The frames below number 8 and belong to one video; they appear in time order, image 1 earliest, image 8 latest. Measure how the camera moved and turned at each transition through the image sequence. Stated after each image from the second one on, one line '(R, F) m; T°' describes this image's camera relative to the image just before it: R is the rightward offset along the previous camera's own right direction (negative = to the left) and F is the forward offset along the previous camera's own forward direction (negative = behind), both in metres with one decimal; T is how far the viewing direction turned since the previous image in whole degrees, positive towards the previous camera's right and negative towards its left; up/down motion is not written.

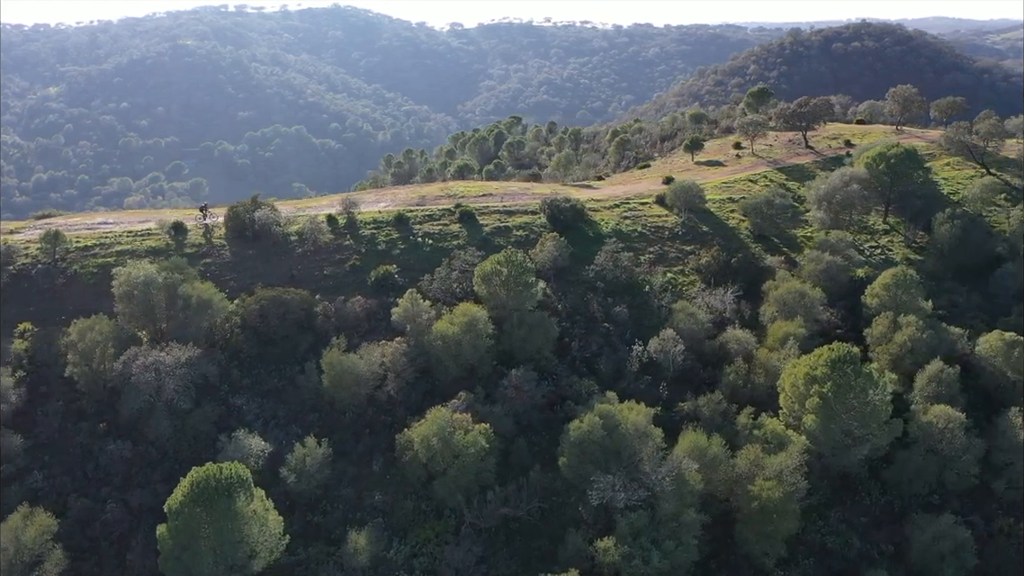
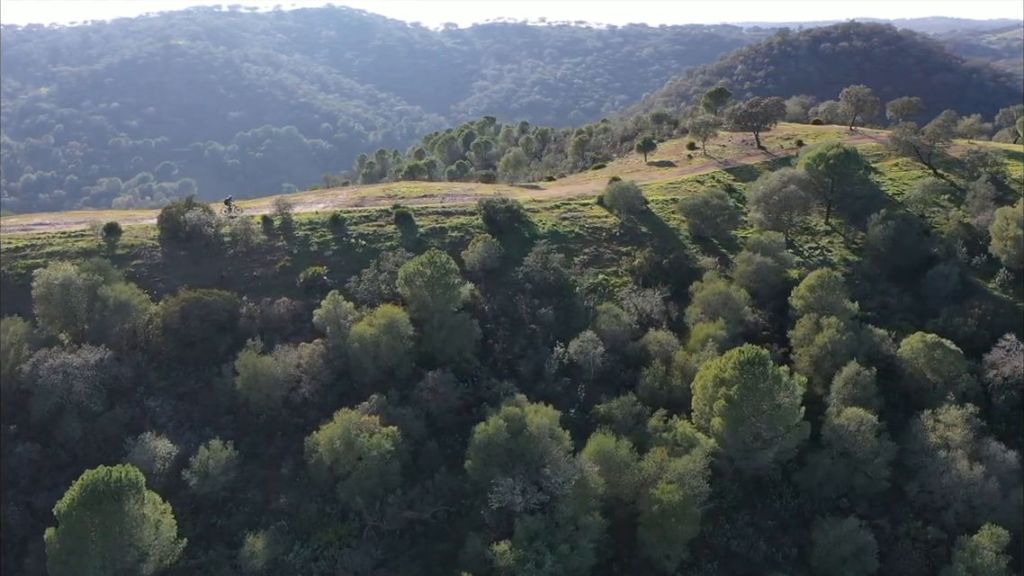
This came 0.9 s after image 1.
(+4.7, +0.2) m; 0°
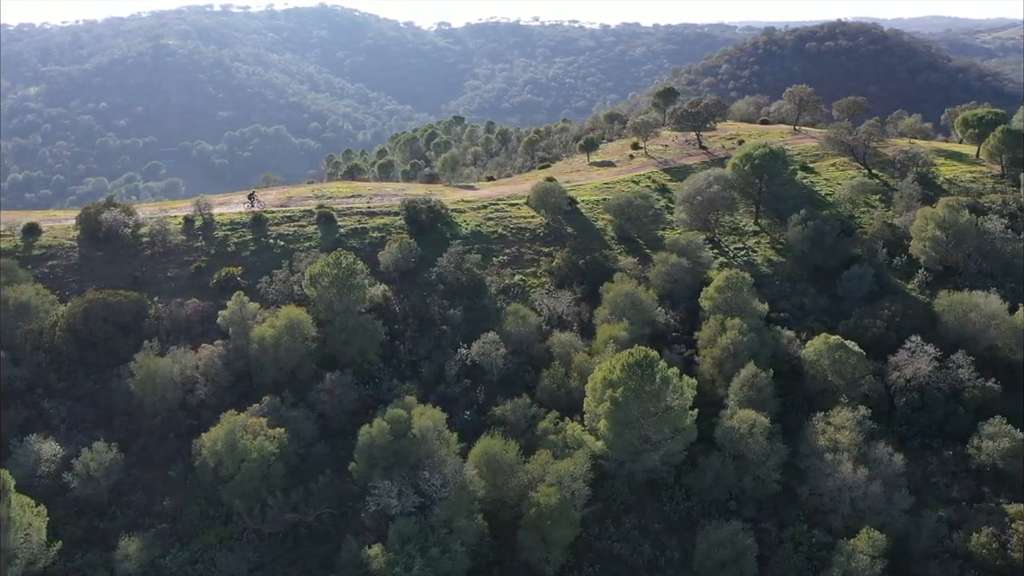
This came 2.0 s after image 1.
(+5.6, +0.3) m; 0°
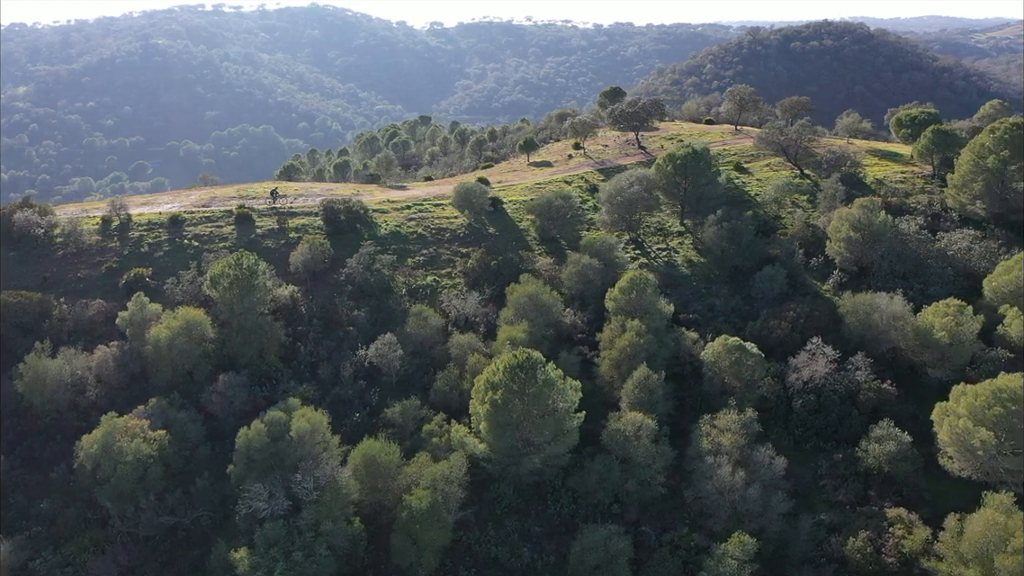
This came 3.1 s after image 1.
(+5.8, +0.3) m; 0°
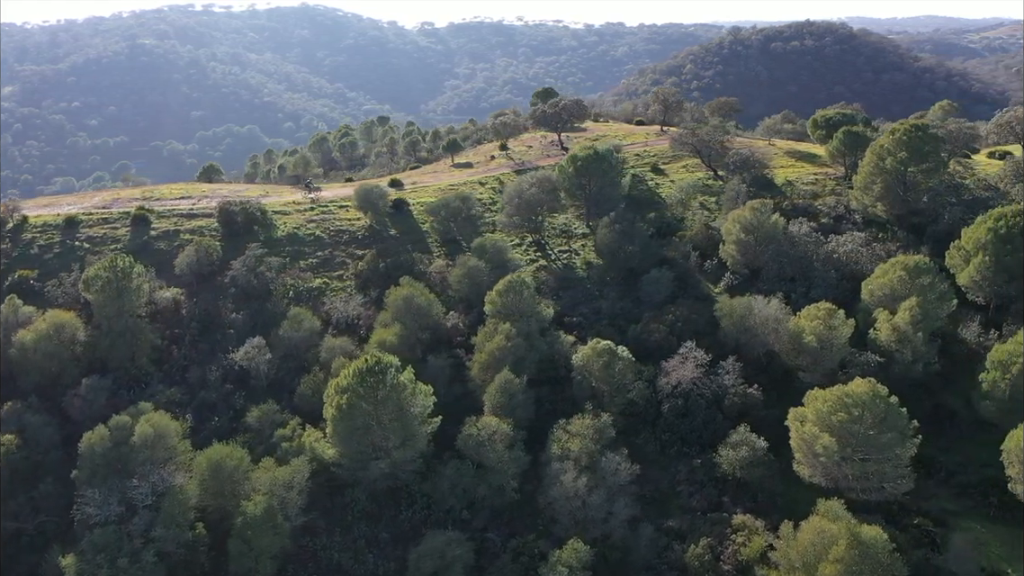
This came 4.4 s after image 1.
(+7.3, +0.4) m; 0°
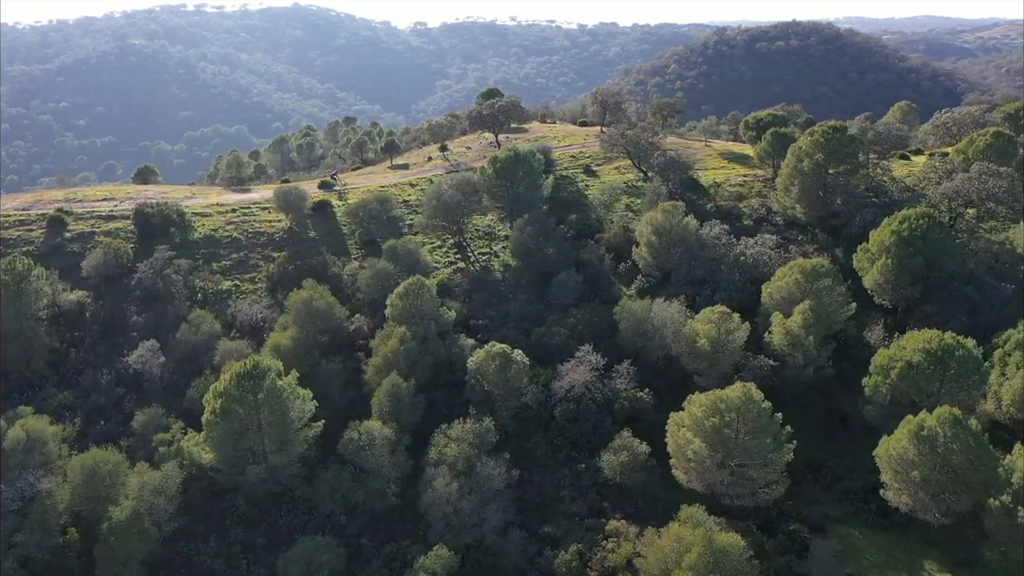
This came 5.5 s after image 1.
(+5.9, +0.3) m; 0°
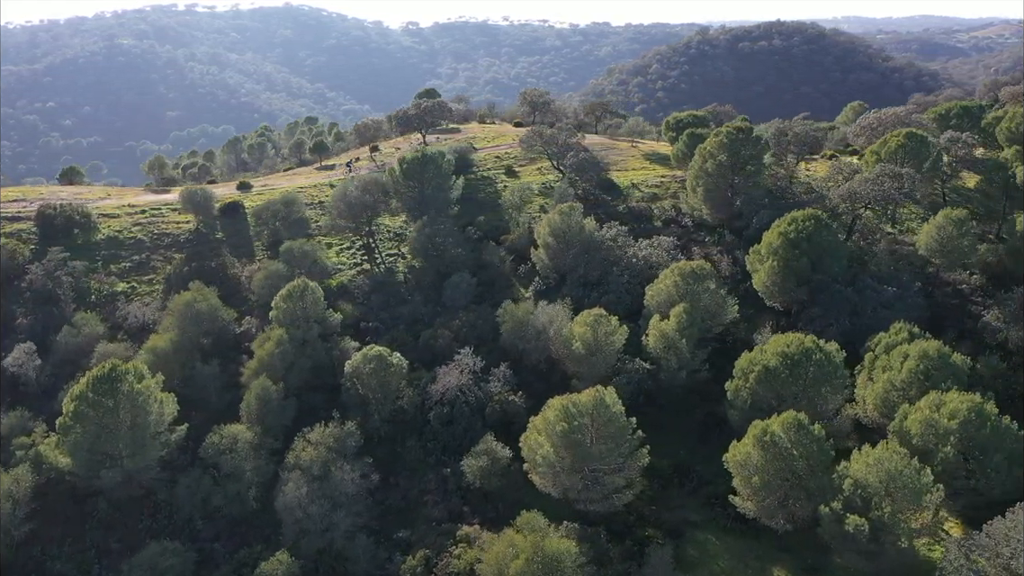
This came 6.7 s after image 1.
(+6.7, +0.4) m; 0°
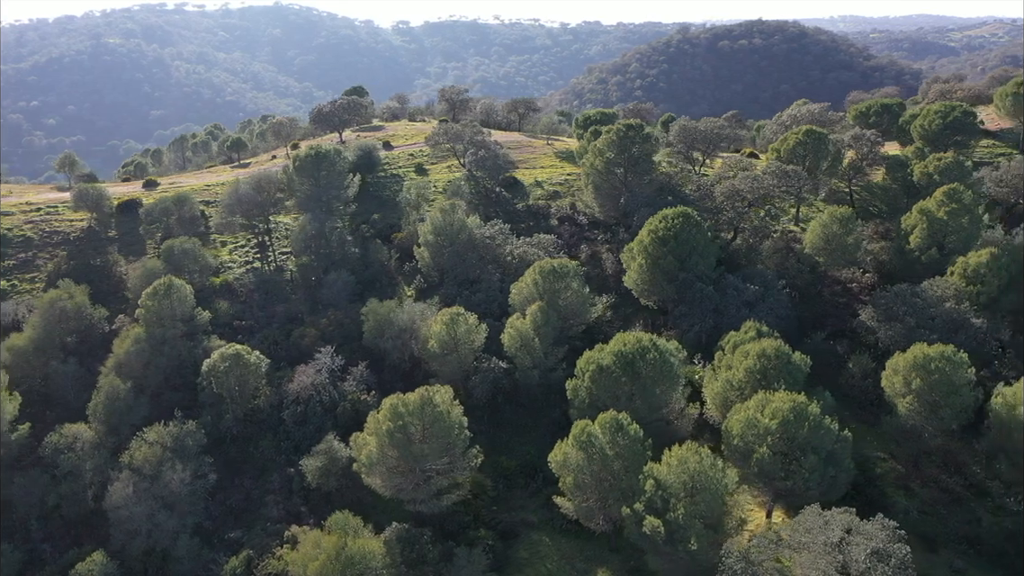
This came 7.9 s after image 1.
(+7.6, +0.5) m; 0°
